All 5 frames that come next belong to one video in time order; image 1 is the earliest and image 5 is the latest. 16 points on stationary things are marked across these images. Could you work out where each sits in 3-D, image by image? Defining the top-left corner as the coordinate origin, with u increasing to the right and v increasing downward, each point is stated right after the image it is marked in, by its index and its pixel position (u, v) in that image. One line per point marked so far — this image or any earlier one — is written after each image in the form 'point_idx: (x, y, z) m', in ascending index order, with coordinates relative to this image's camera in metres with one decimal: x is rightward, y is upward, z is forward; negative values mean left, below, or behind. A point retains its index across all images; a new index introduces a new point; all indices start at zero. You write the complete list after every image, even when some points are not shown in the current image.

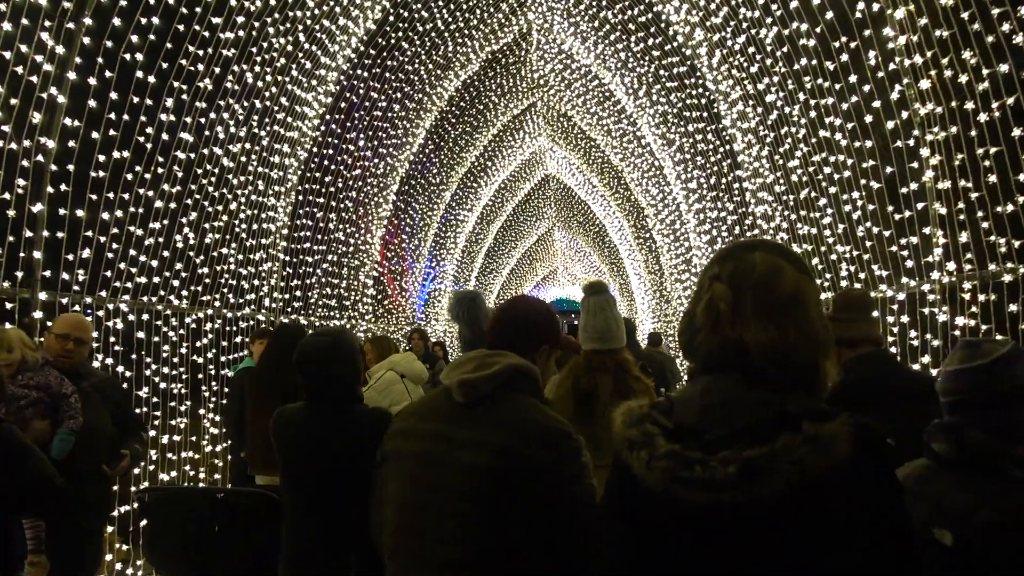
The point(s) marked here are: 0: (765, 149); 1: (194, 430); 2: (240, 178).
0: (+3.1, +1.7, +10.5) m
1: (-3.8, -1.7, +10.2) m
2: (-3.4, +1.4, +10.5) m
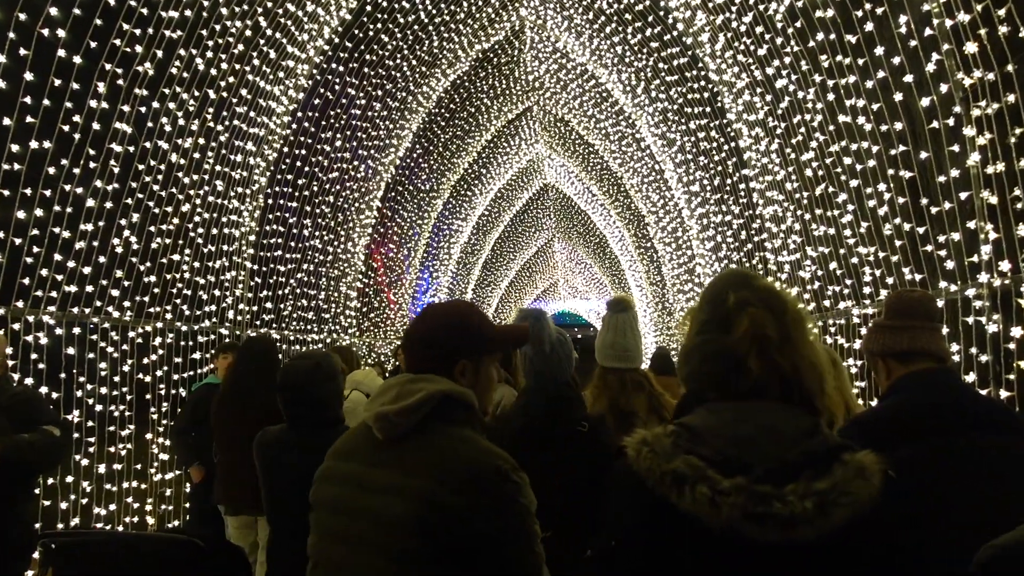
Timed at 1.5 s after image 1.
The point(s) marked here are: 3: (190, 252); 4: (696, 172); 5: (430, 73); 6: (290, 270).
0: (+2.9, +1.6, +9.4) m
1: (-4.0, -1.8, +9.1) m
2: (-3.6, +1.2, +9.5) m
3: (-3.8, +0.4, +10.0) m
4: (+3.0, +1.9, +13.9) m
5: (-1.5, +3.9, +15.5) m
6: (-3.4, +0.3, +13.2) m
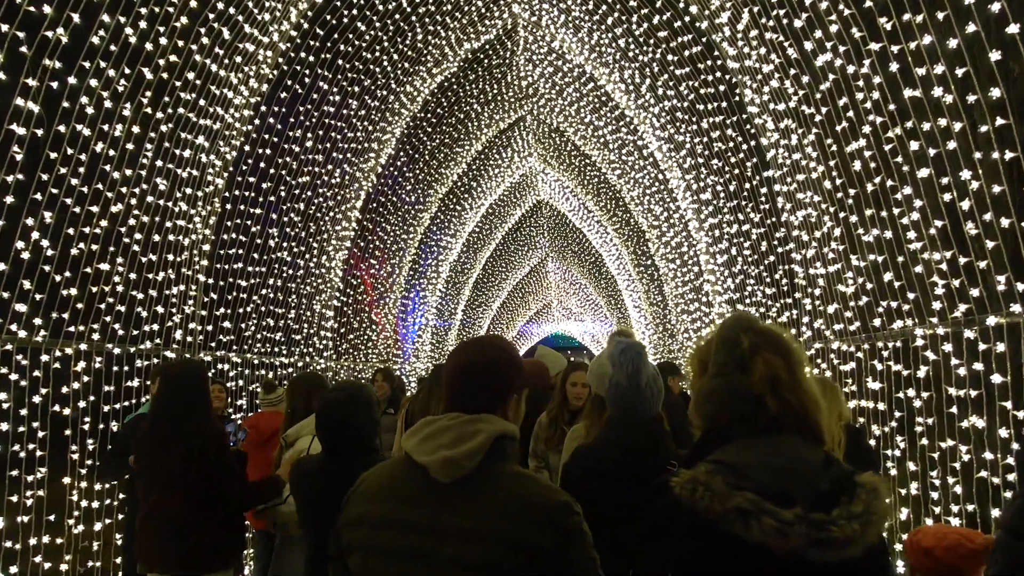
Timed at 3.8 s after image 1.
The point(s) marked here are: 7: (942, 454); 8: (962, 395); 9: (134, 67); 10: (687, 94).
0: (+2.8, +1.5, +8.0) m
1: (-4.1, -1.9, +7.6) m
2: (-3.7, +1.1, +8.1) m
3: (-3.9, +0.3, +8.5) m
4: (+2.9, +1.6, +12.5) m
5: (-1.6, +3.6, +14.2) m
6: (-3.6, 0.0, +11.7) m
7: (+3.2, -1.2, +6.3) m
8: (+3.1, -0.7, +5.9) m
9: (-3.4, +2.0, +7.8) m
10: (+2.4, +2.7, +11.8) m
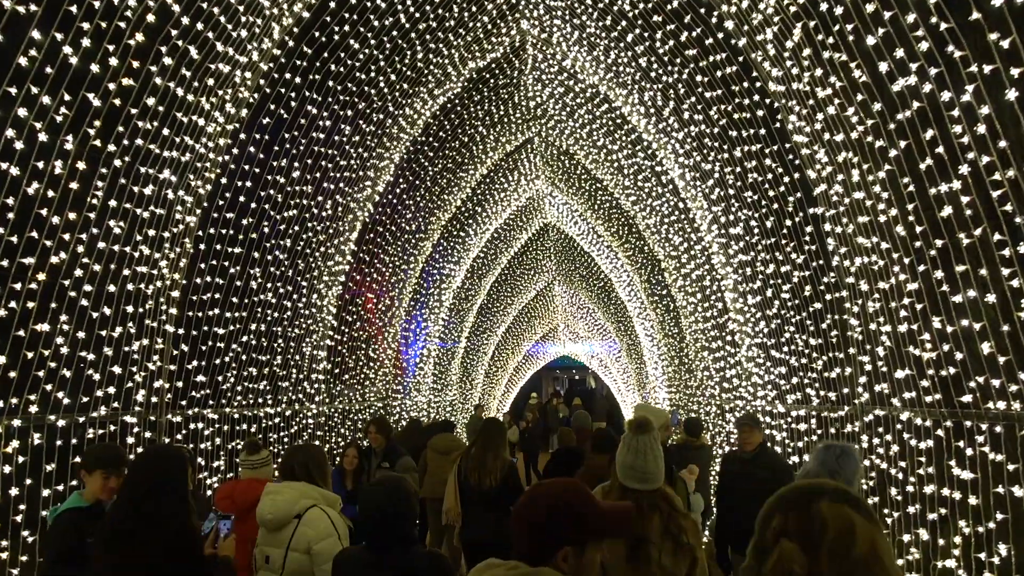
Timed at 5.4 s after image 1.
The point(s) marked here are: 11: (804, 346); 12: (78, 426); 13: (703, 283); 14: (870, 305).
0: (+2.9, +0.9, +6.8) m
1: (-4.0, -2.4, +6.3) m
2: (-3.5, +0.6, +6.8) m
3: (-3.7, -0.3, +7.2) m
4: (+3.0, +1.0, +11.2) m
5: (-1.5, +3.0, +13.0) m
6: (-3.4, -0.6, +10.5) m
7: (+3.3, -1.7, +5.0) m
8: (+3.2, -1.2, +4.6) m
9: (-3.3, +1.5, +6.6) m
10: (+2.5, +2.1, +10.5) m
11: (+3.4, -0.7, +10.0) m
12: (-3.8, -1.2, +7.5) m
13: (+3.5, +0.1, +15.5) m
14: (+3.2, -0.2, +7.7) m
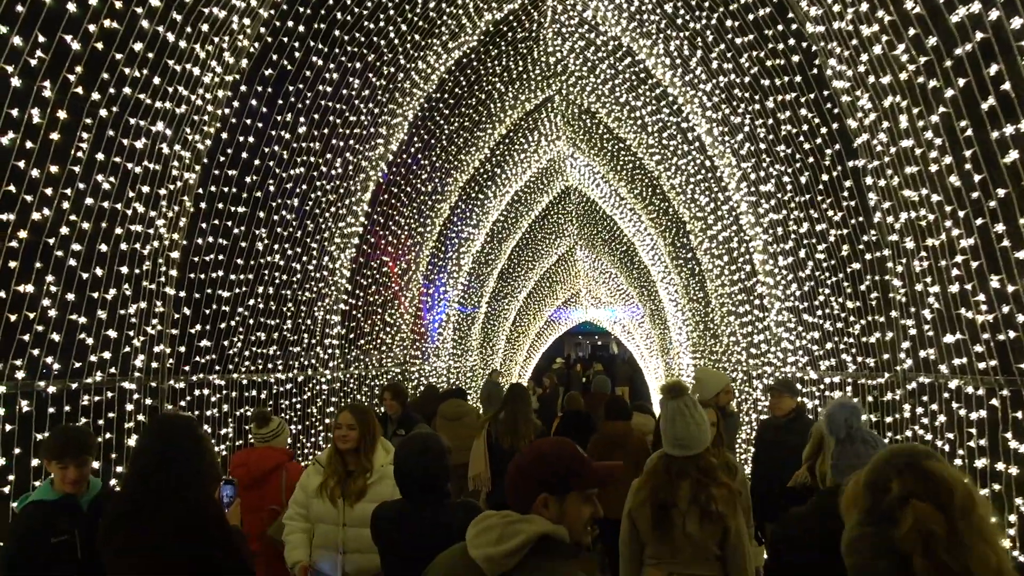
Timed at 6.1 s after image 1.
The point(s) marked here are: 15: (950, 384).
0: (+3.0, +1.3, +6.1) m
1: (-3.9, -2.1, +6.0) m
2: (-3.4, +0.9, +6.4) m
3: (-3.6, +0.1, +6.8) m
4: (+3.2, +1.5, +10.6) m
5: (-1.2, +3.5, +12.4) m
6: (-3.2, -0.1, +10.0) m
7: (+3.4, -1.5, +4.5) m
8: (+3.3, -1.0, +4.0) m
9: (-3.2, +1.8, +6.1) m
10: (+2.7, +2.6, +9.9) m
11: (+3.6, -0.2, +9.4) m
12: (-3.7, -0.9, +7.1) m
13: (+3.8, +0.7, +14.9) m
14: (+3.3, +0.2, +7.1) m
15: (+3.5, -0.8, +6.7) m
